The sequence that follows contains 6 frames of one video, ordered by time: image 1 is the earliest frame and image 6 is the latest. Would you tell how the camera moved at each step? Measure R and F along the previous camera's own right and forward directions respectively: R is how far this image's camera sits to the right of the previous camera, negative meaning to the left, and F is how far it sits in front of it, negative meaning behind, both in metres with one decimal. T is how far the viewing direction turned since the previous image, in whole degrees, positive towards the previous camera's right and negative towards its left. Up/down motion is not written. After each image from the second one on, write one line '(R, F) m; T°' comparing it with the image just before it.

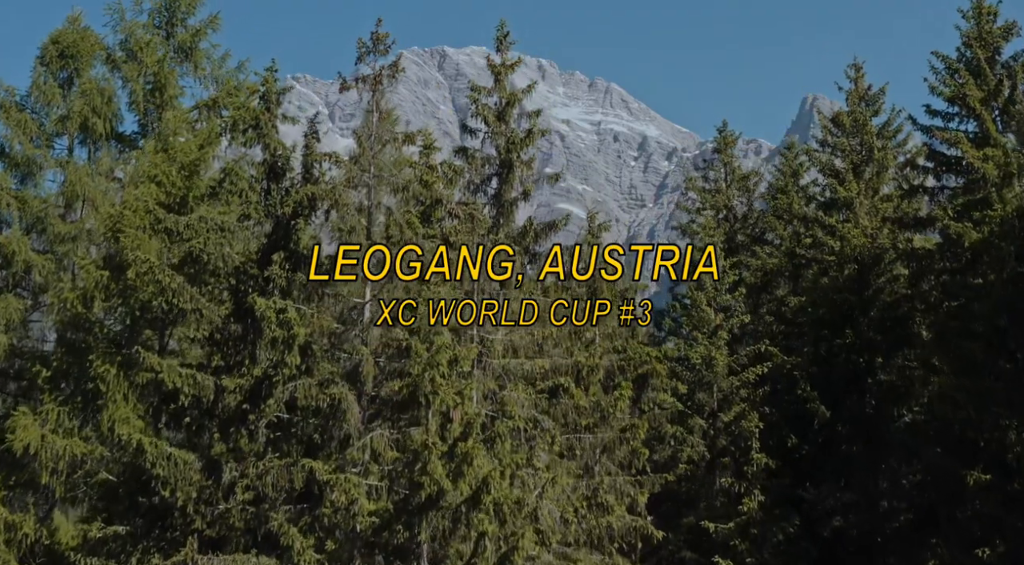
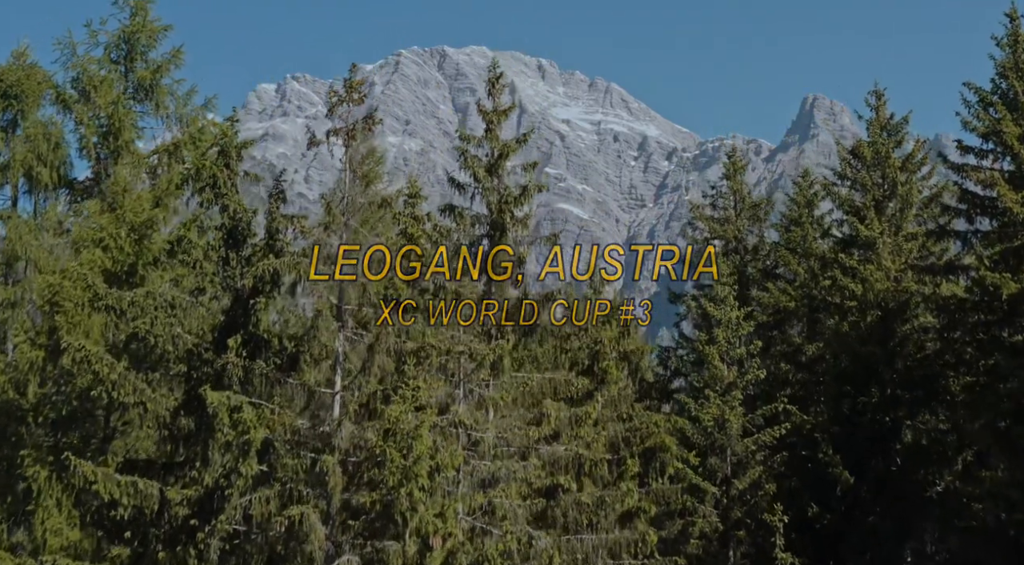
(+0.1, +2.7) m; 0°
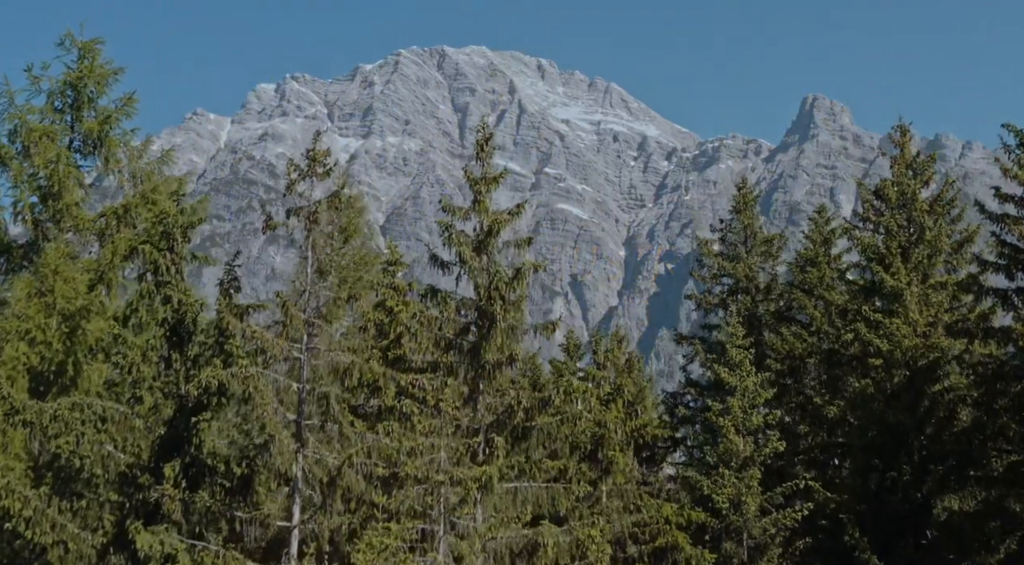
(+0.1, +2.8) m; 0°
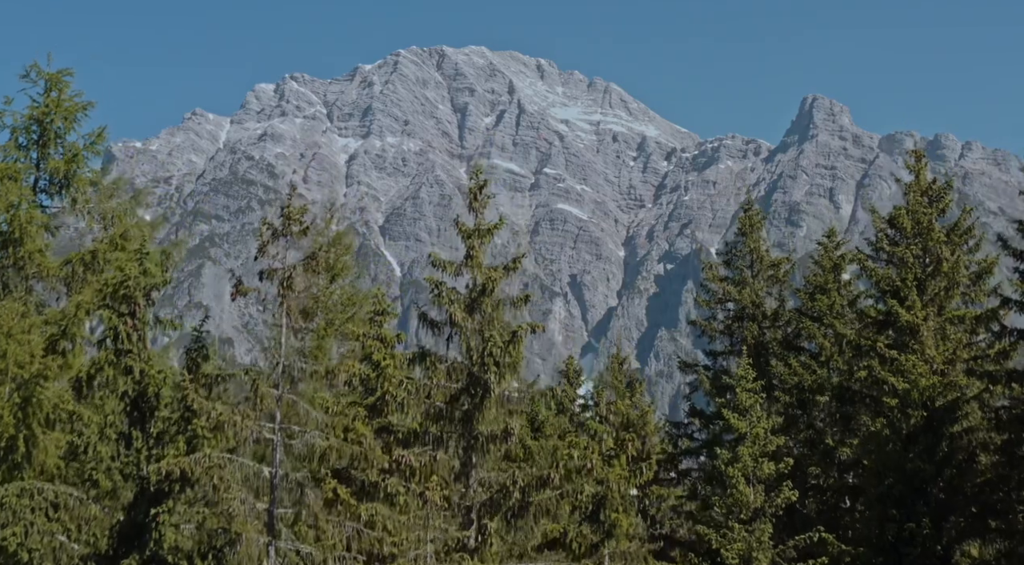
(+0.1, +1.5) m; 0°
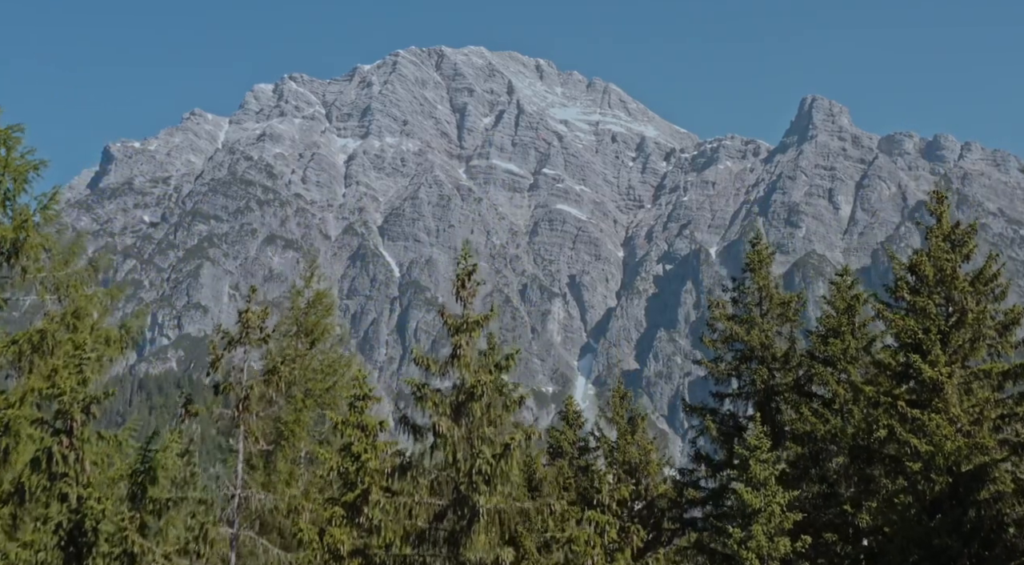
(-0.5, +1.2) m; 0°
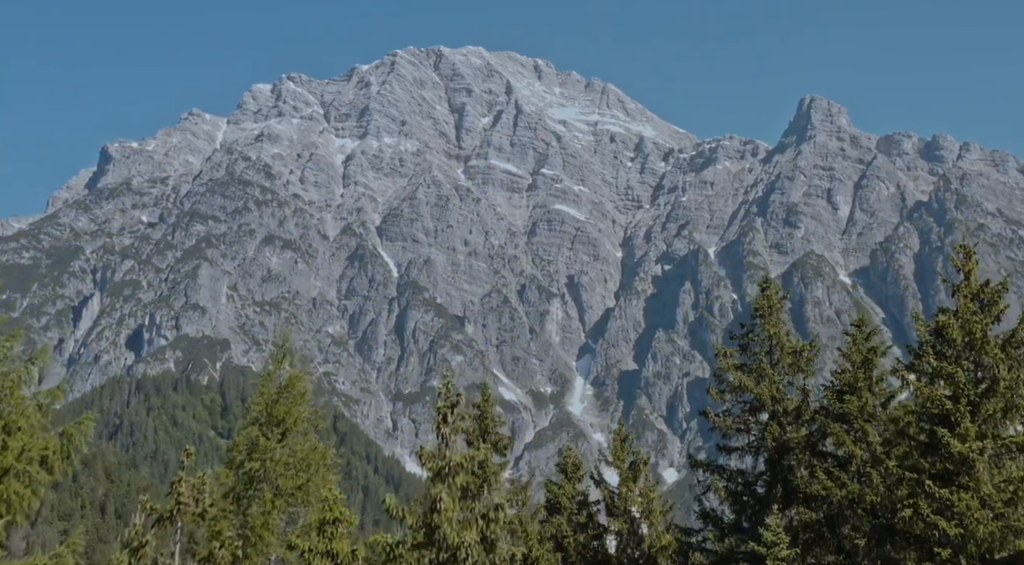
(-0.3, +1.3) m; 0°
